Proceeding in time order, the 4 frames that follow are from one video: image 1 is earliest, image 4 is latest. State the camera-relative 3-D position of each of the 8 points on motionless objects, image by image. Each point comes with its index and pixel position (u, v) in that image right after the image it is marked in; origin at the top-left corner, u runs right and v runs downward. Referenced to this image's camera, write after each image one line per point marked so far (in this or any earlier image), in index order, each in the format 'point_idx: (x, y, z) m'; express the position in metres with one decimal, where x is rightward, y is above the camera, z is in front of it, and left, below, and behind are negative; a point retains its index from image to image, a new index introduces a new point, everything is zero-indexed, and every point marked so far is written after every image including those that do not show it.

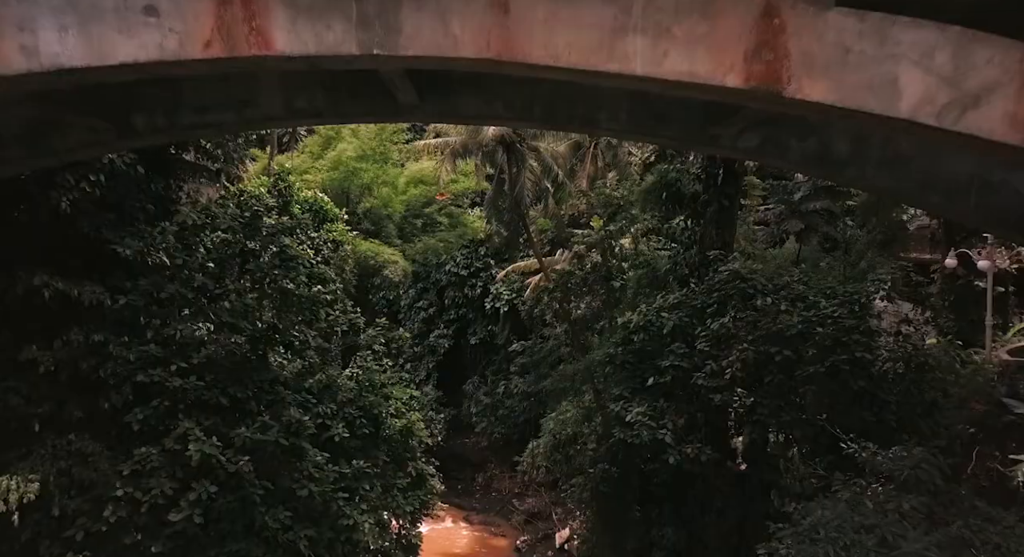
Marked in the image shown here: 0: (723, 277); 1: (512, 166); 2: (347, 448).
0: (+1.8, +0.1, +7.2) m
1: (0.0, +1.7, +12.4) m
2: (-1.5, -1.6, +7.9) m
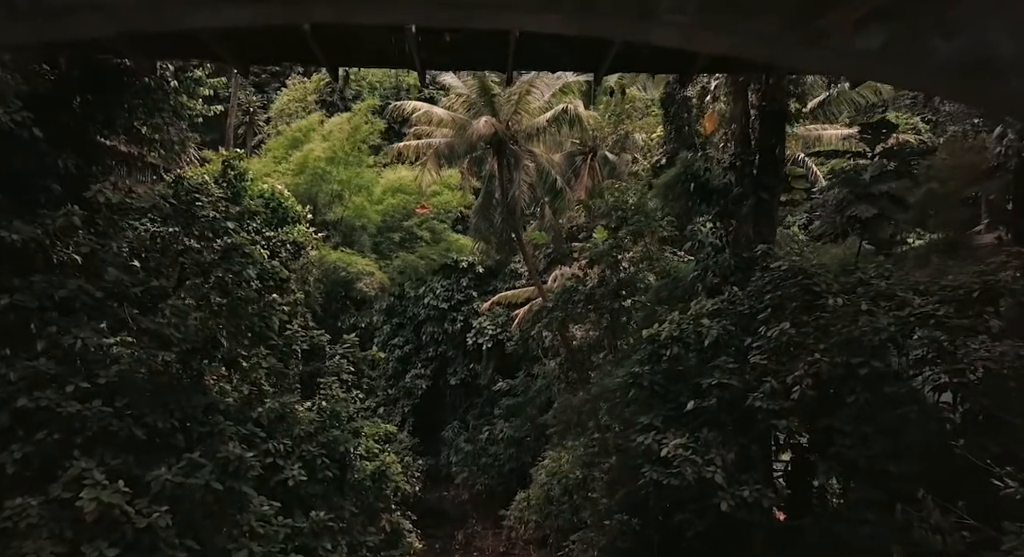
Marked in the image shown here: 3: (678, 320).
0: (+1.8, +0.1, +5.8) m
1: (-0.1, +1.4, +11.0) m
2: (-1.5, -1.6, +6.3) m
3: (+1.2, -0.3, +6.2) m
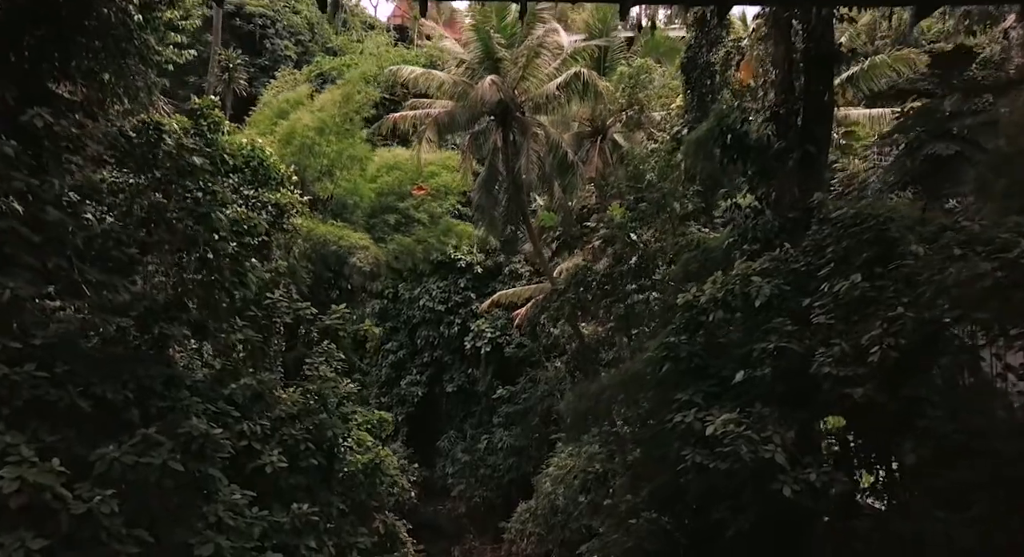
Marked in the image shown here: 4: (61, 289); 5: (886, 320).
0: (+1.9, +0.4, +4.9) m
1: (-0.1, +1.6, +10.1) m
2: (-1.4, -1.3, +5.4) m
3: (+1.3, 0.0, +5.3) m
4: (-2.4, 0.0, +4.6) m
5: (+1.9, -0.2, +4.2) m
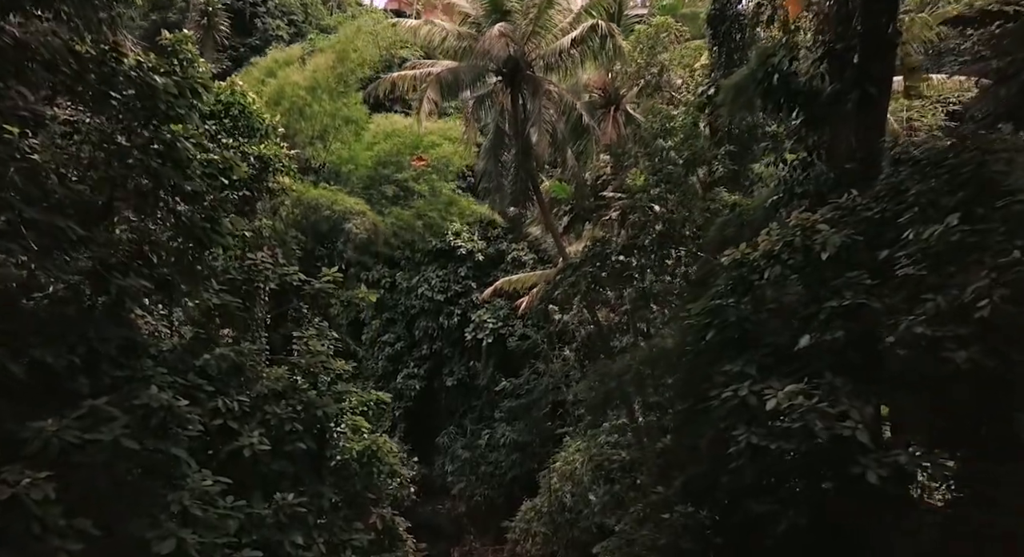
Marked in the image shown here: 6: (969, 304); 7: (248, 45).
0: (+2.0, +0.6, +4.2) m
1: (0.0, +1.8, +9.4) m
2: (-1.3, -1.1, +4.6) m
3: (+1.4, +0.2, +4.6) m
4: (-2.3, +0.2, +3.8) m
5: (+2.0, +0.1, +3.5) m
6: (+1.9, -0.1, +3.6) m
7: (-5.1, +4.5, +16.5) m
